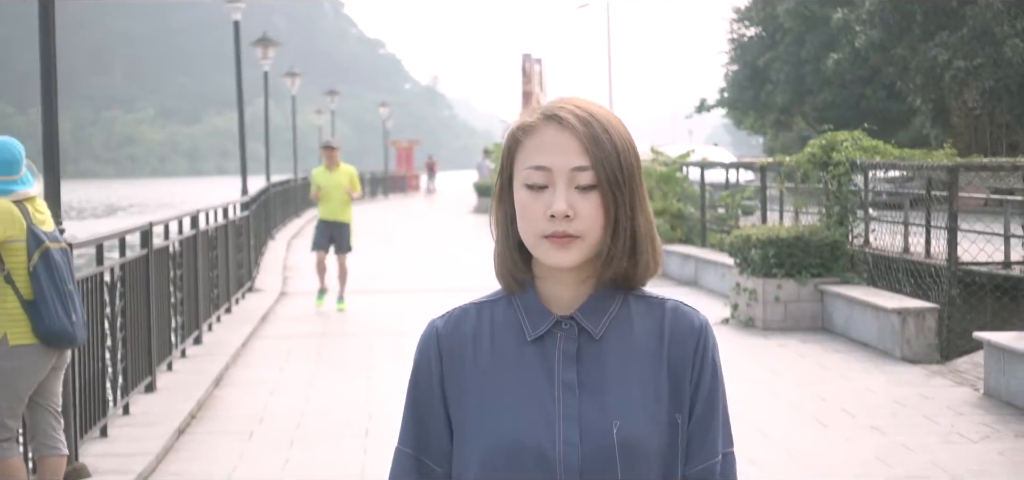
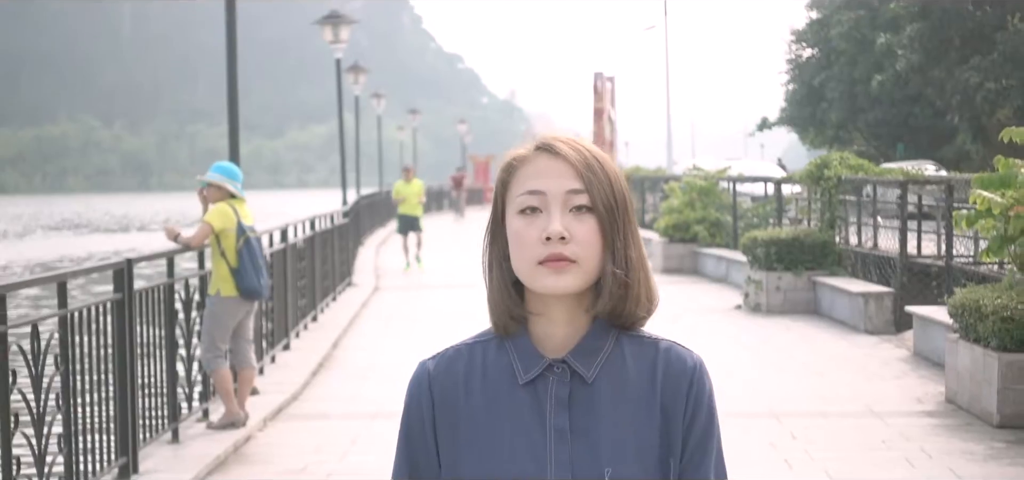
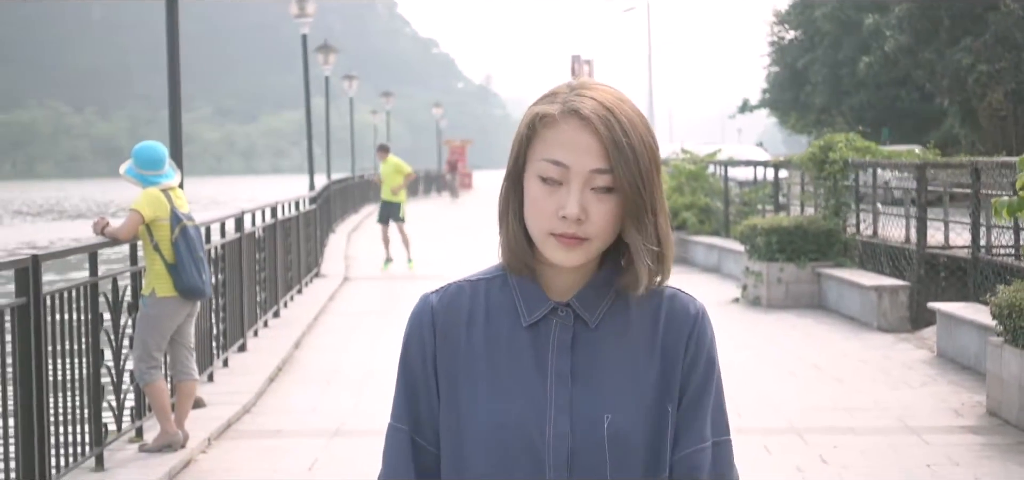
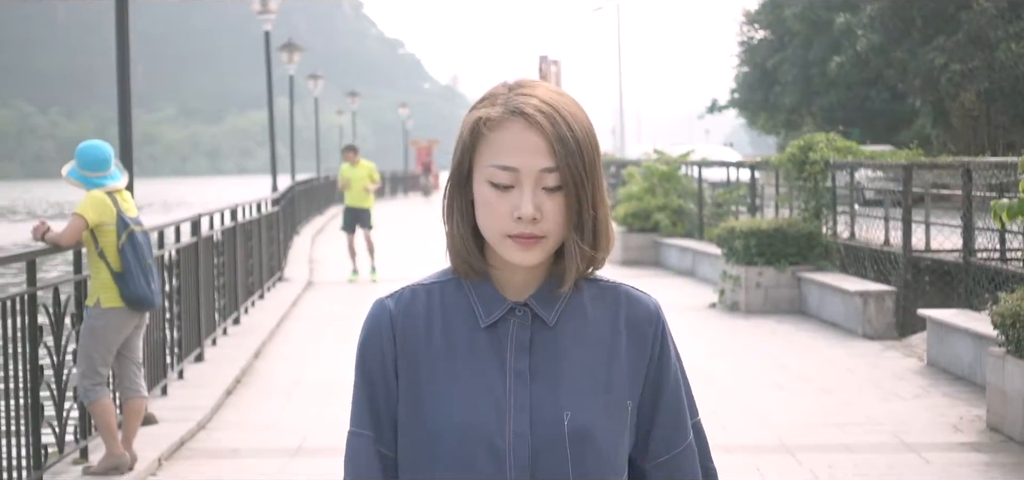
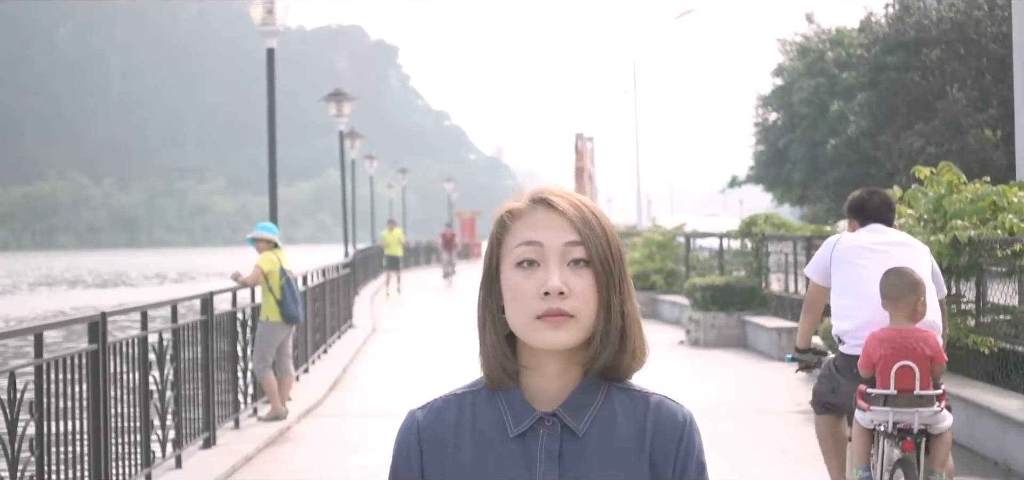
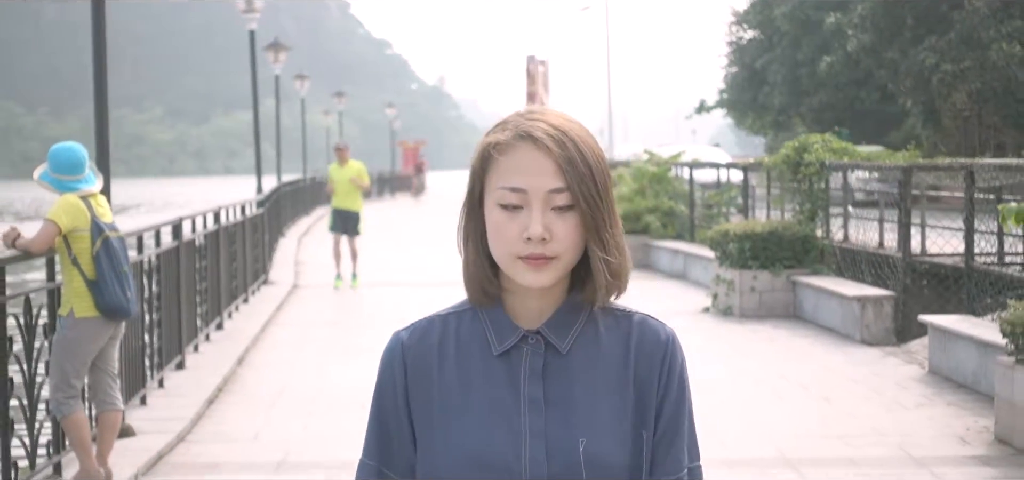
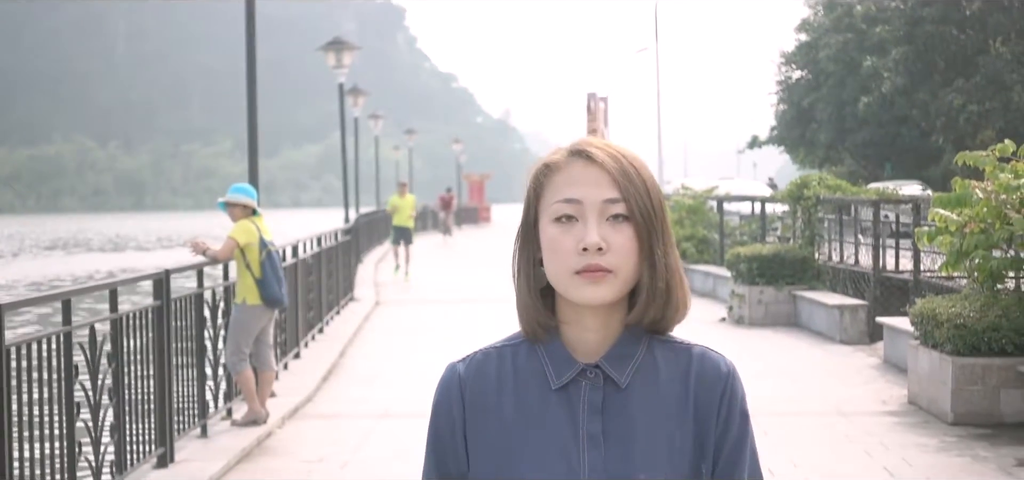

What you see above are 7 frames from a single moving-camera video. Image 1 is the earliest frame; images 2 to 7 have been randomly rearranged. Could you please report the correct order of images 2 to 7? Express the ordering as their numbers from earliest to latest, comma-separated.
6, 4, 3, 2, 7, 5
